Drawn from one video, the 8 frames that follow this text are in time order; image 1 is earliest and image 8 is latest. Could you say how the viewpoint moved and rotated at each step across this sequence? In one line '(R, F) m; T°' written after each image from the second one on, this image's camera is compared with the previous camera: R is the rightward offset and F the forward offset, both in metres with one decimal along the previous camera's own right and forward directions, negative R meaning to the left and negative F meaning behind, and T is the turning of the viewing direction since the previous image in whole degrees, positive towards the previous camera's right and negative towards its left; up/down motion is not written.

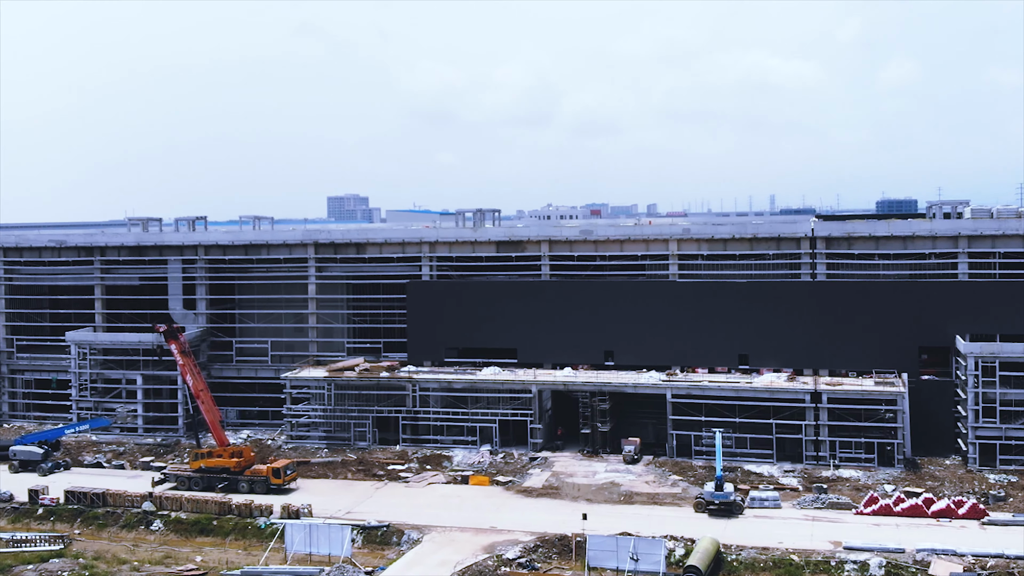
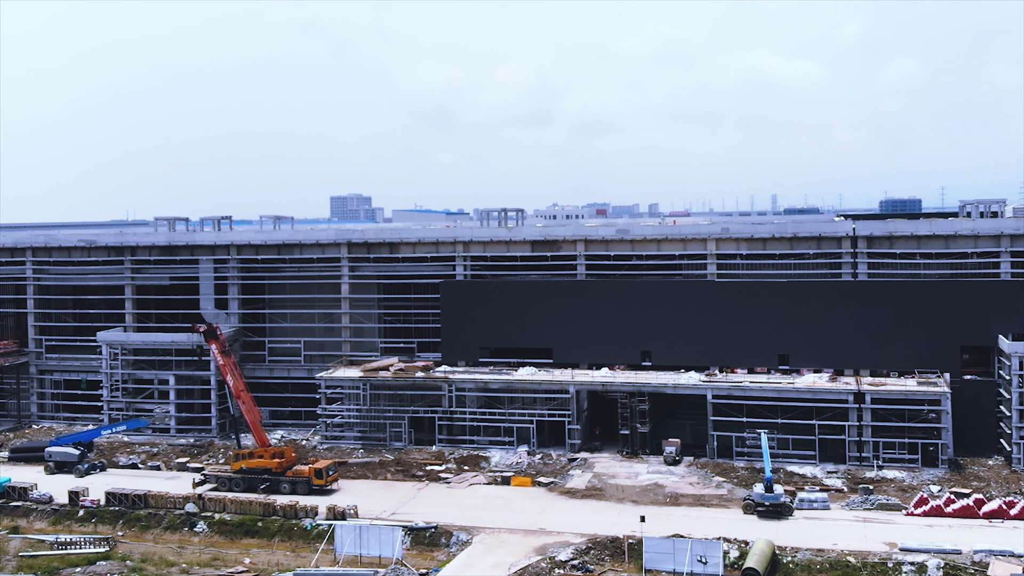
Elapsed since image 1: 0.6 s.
(-1.7, +0.3) m; 0°
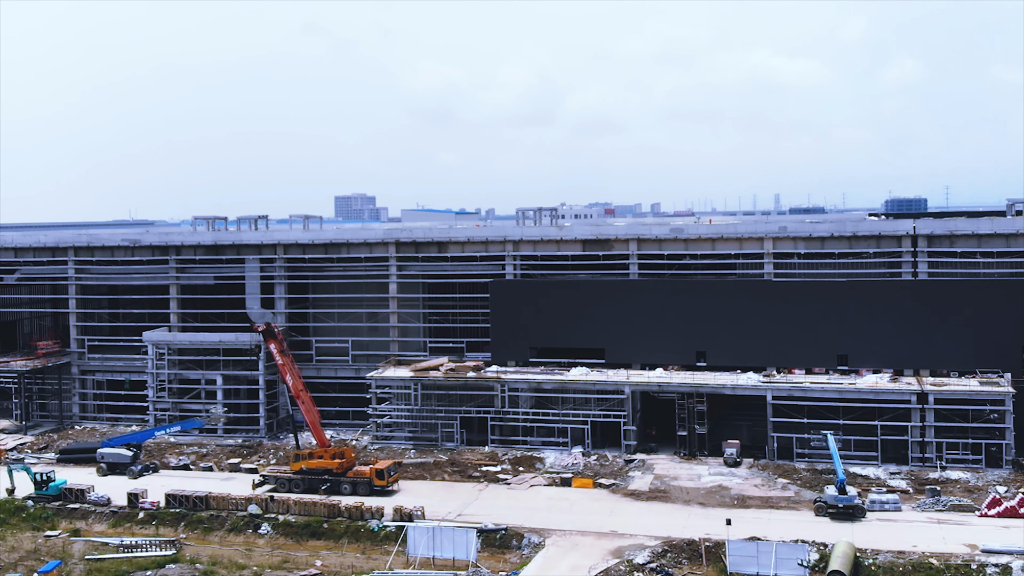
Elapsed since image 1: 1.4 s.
(-2.4, +0.4) m; 0°
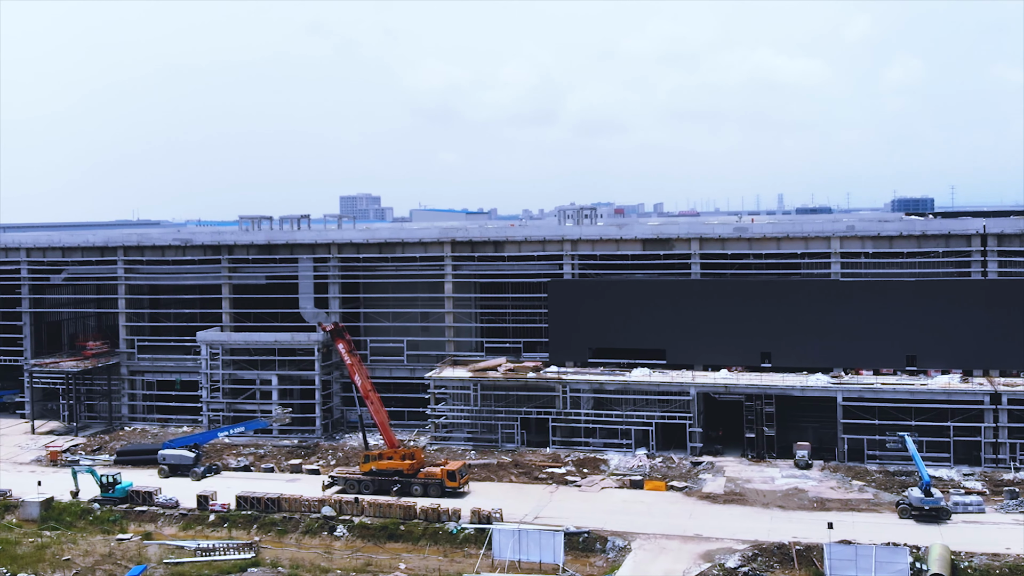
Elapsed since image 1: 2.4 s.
(-2.8, +0.5) m; 0°
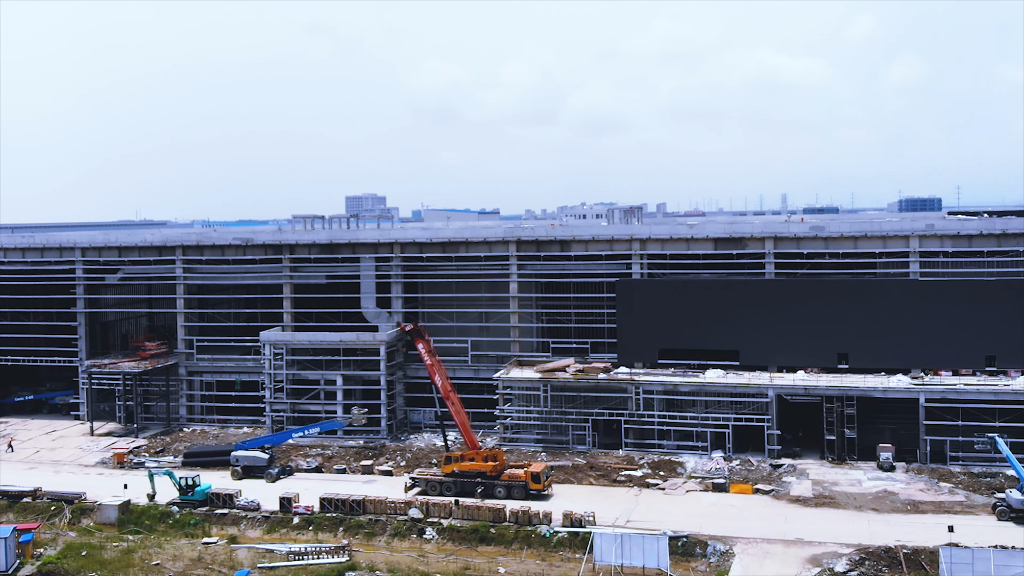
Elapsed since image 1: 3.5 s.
(-3.2, +0.5) m; 0°
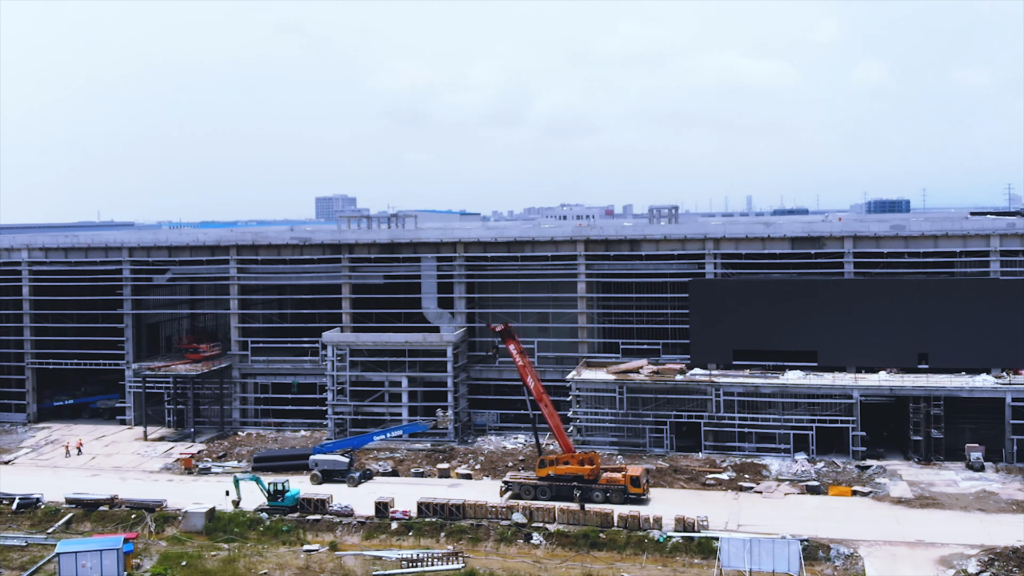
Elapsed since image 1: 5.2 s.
(-5.0, +0.9) m; +2°
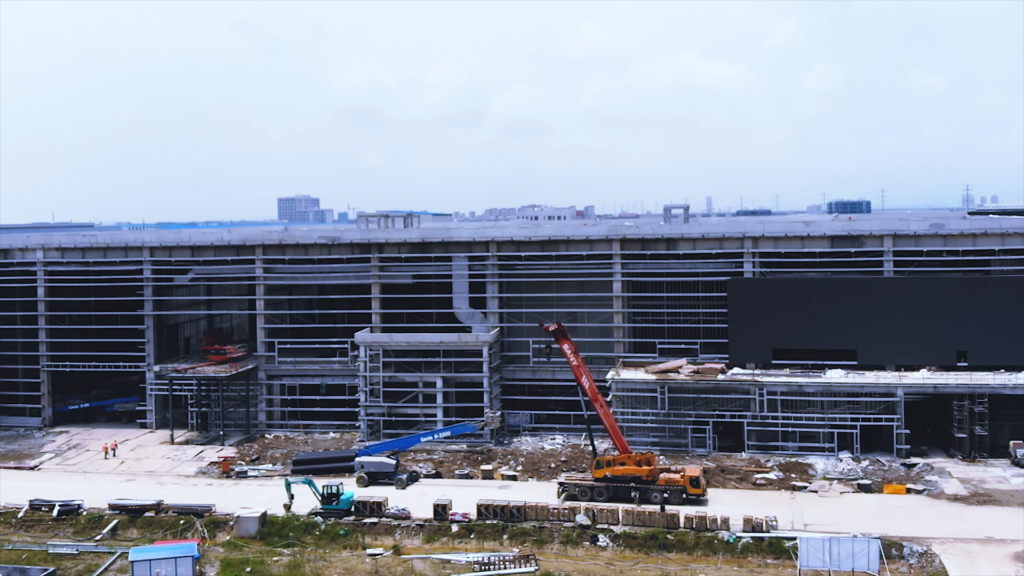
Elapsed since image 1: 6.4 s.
(-3.7, +0.5) m; +2°
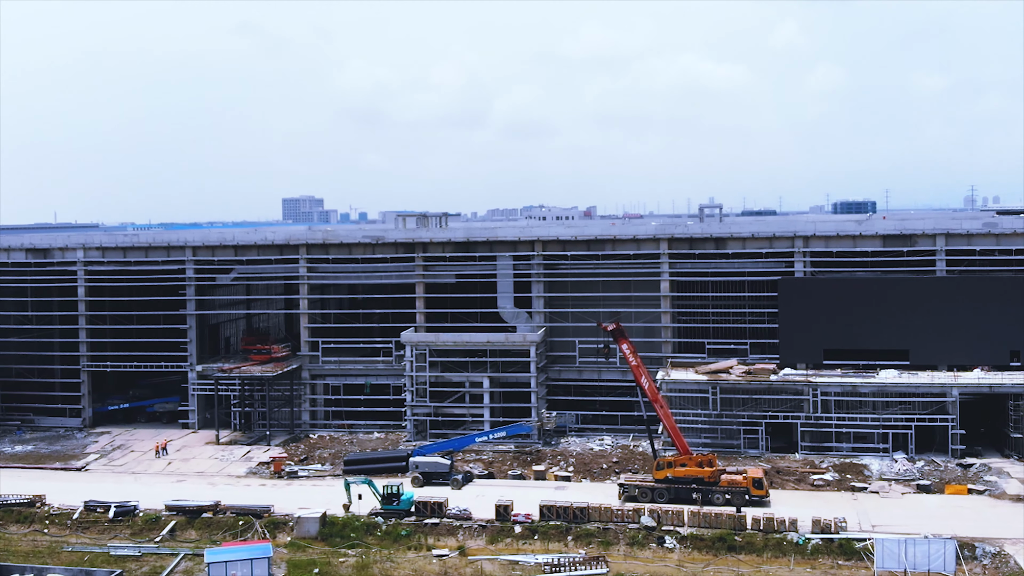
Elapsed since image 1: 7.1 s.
(-2.2, +0.2) m; 0°
